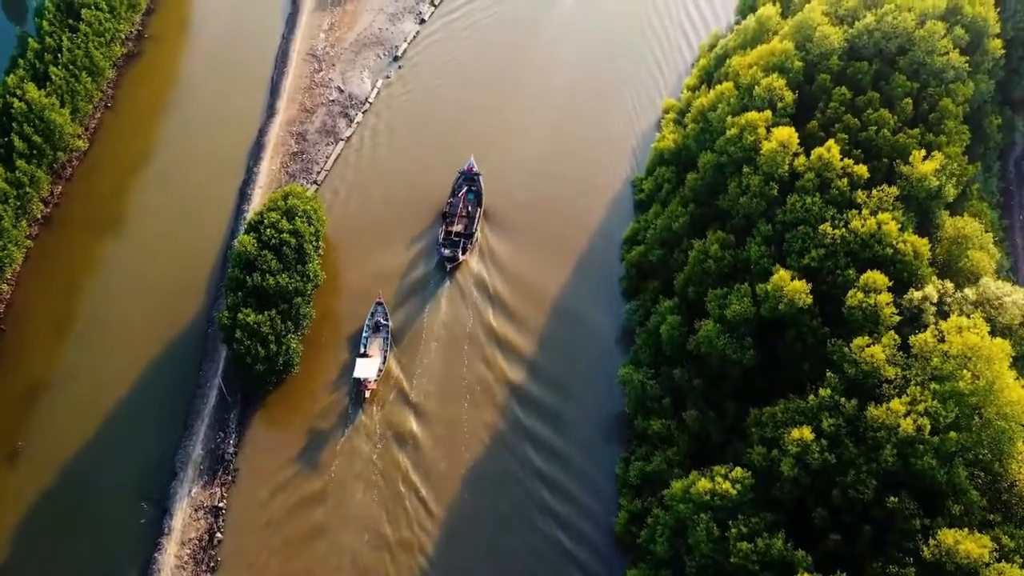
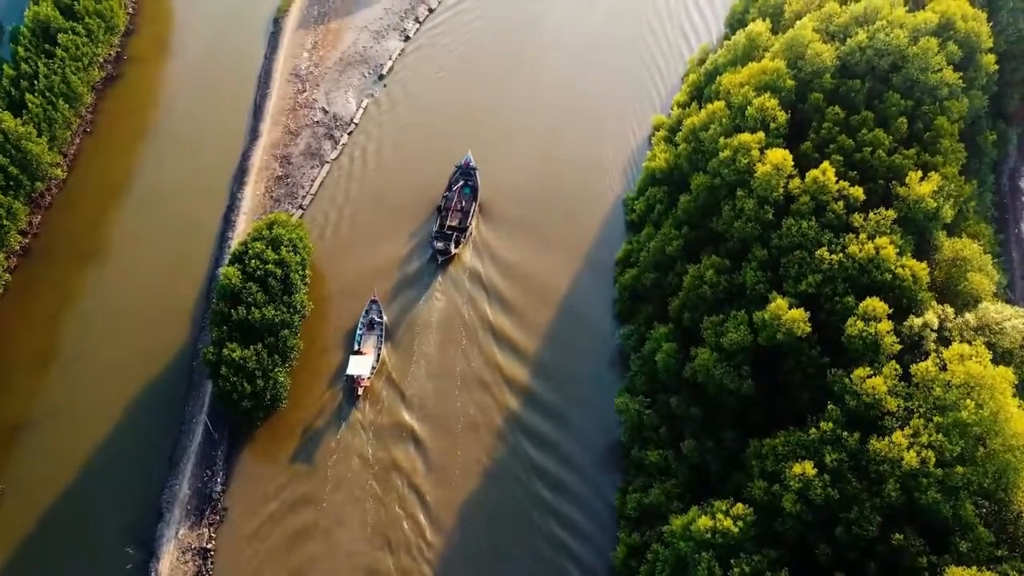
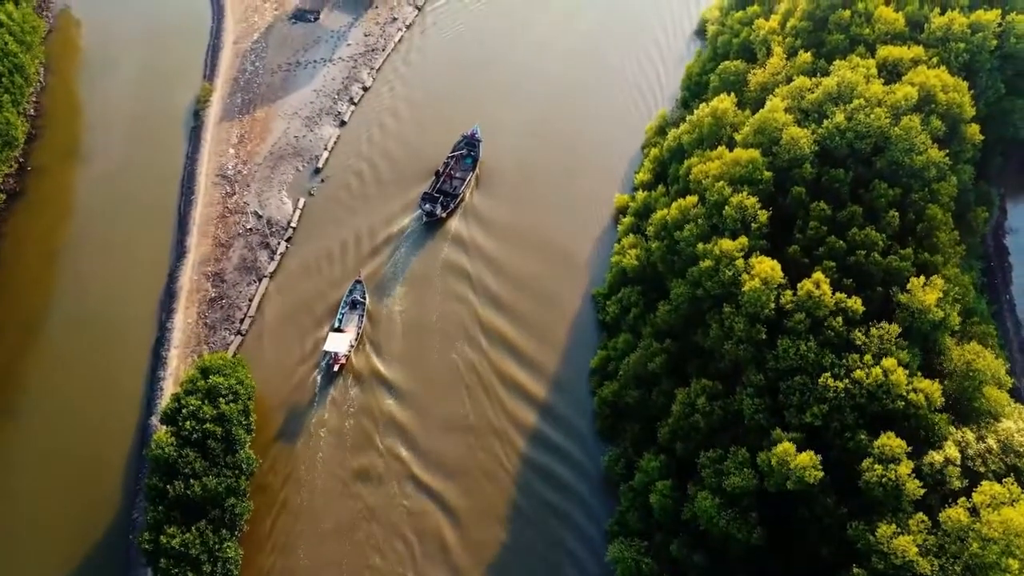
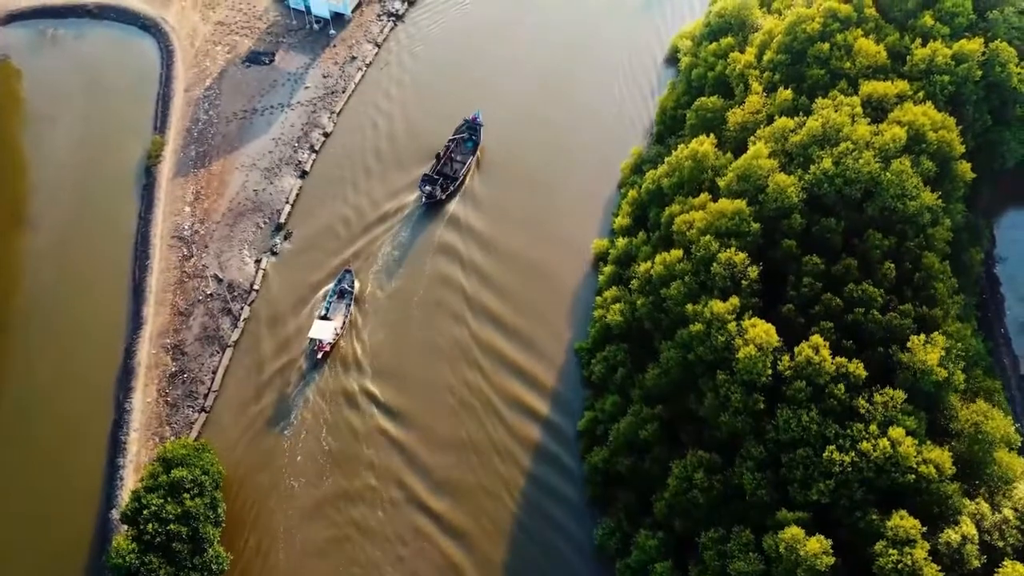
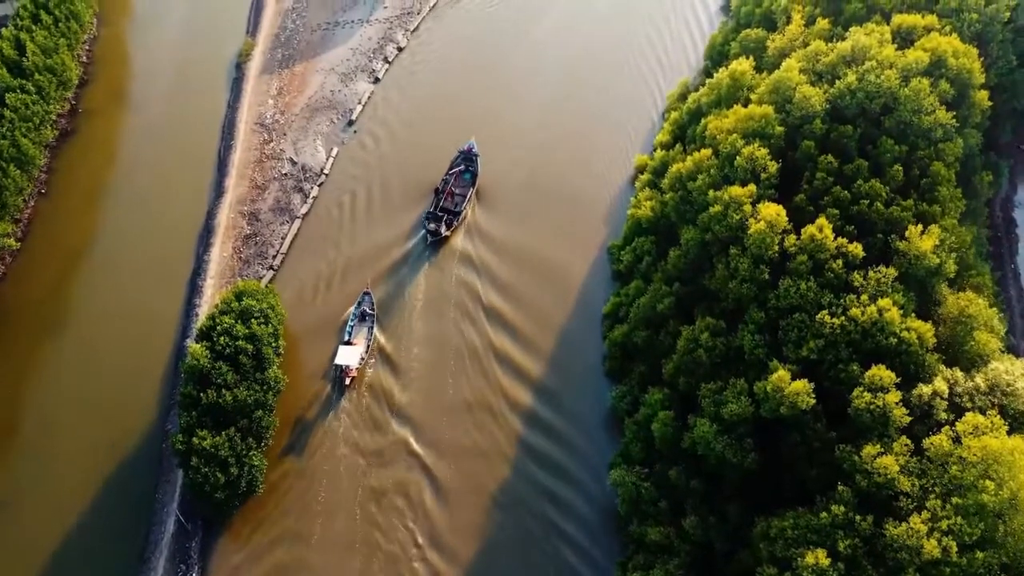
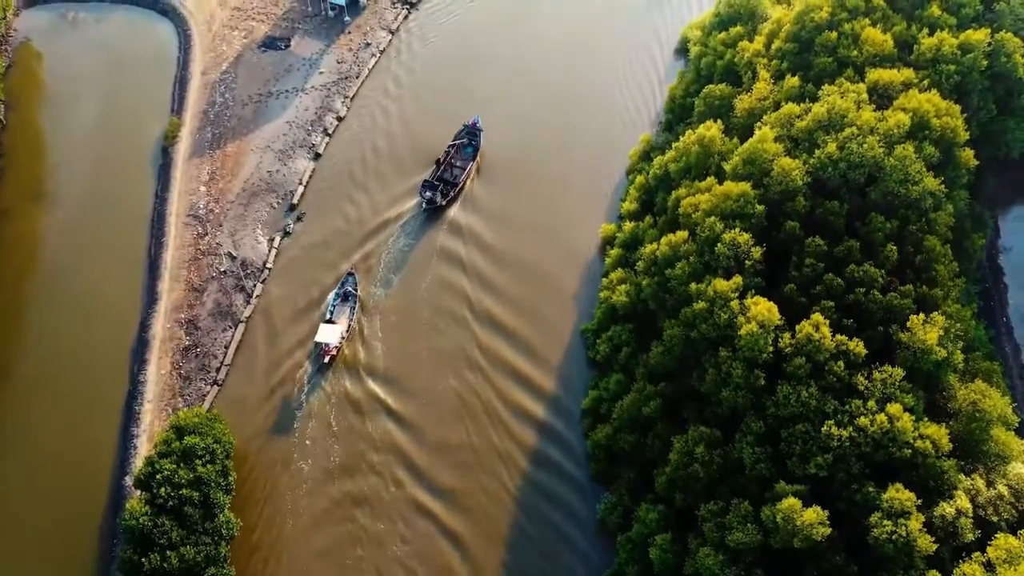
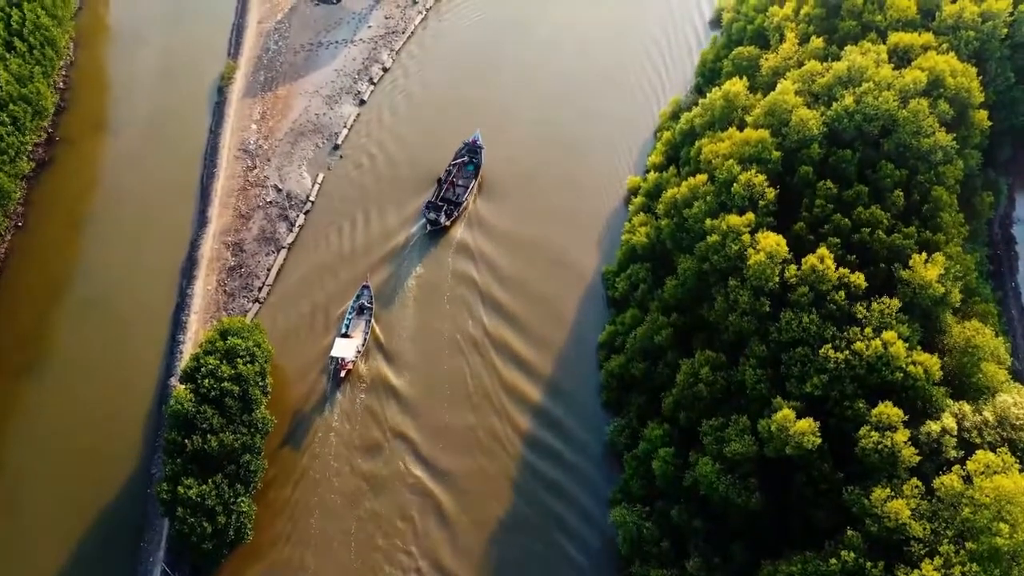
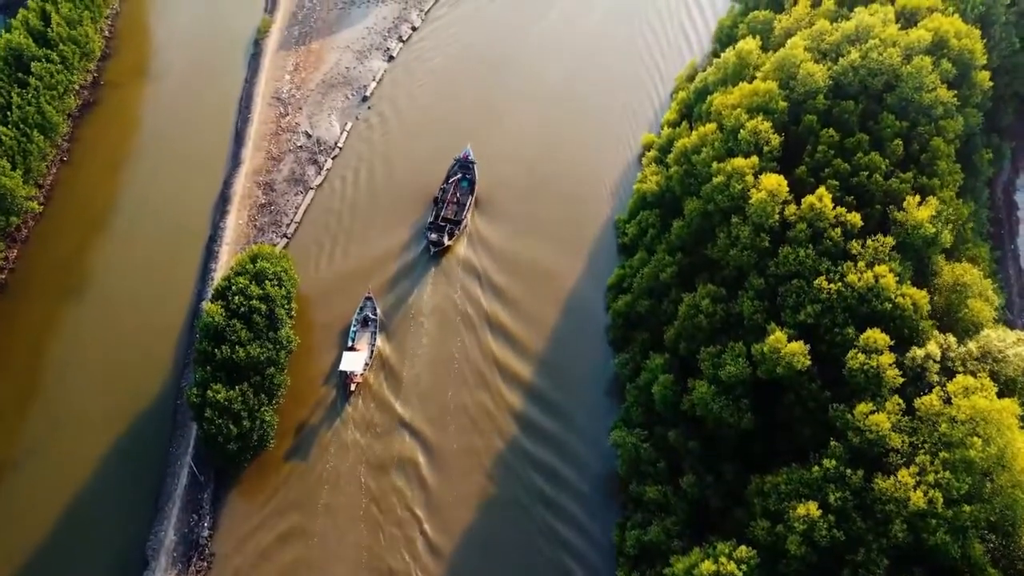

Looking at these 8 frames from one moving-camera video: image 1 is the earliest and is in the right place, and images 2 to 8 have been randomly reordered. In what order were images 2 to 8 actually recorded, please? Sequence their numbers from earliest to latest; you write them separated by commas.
2, 8, 5, 7, 3, 6, 4
